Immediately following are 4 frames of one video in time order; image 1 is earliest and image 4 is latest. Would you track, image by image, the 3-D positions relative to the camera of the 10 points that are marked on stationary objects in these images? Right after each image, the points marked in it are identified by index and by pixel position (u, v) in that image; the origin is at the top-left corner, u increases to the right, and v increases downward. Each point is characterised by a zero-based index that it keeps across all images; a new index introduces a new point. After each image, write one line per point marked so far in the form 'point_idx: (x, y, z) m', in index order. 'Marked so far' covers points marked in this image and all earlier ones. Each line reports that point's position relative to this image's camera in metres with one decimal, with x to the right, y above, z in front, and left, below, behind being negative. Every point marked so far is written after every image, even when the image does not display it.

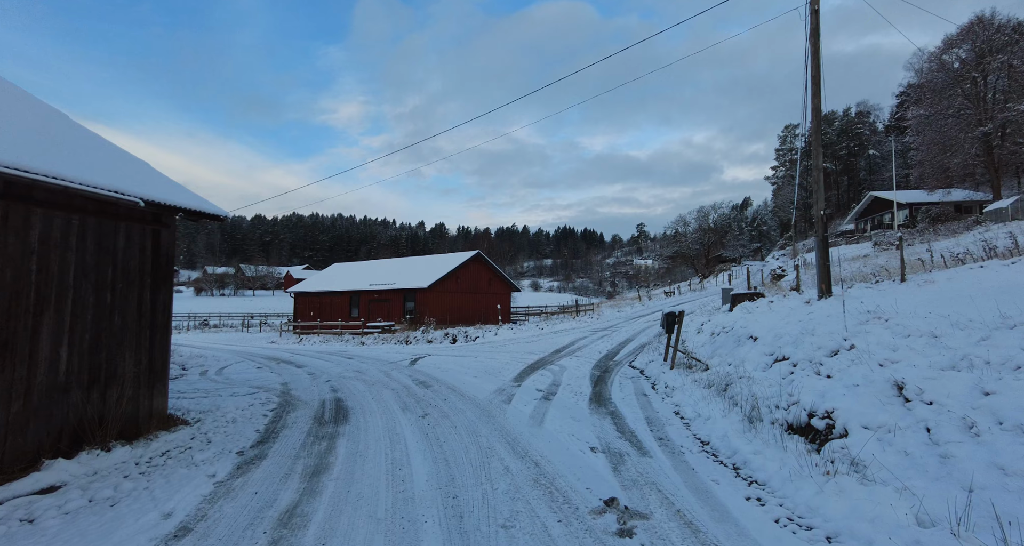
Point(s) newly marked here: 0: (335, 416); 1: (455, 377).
0: (-2.9, -2.3, +7.6) m
1: (-1.3, -2.3, +10.4) m
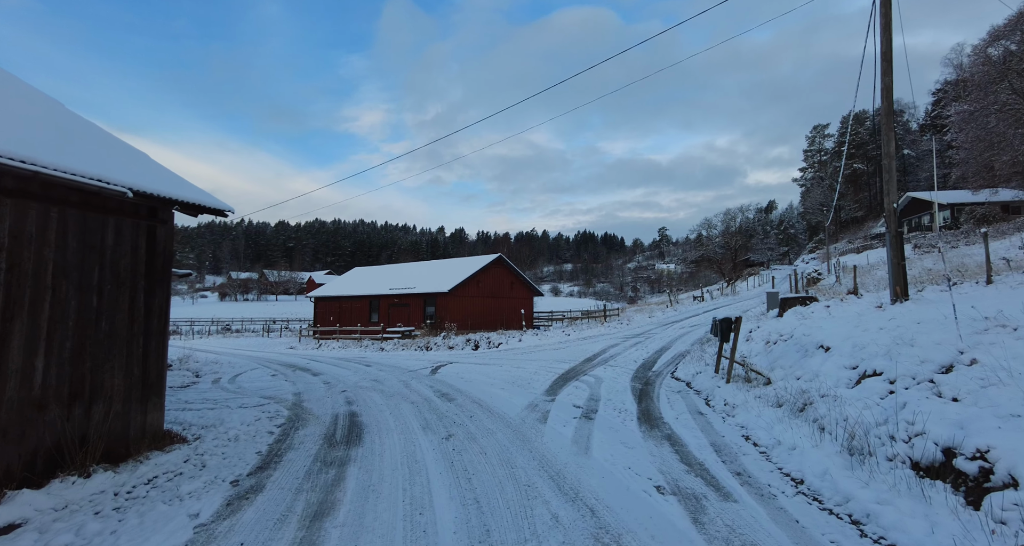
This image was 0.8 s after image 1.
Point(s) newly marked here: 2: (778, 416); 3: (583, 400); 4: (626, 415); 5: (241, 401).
0: (-2.4, -2.3, +6.8) m
1: (-0.6, -2.3, +9.5) m
2: (+3.5, -1.9, +6.2) m
3: (+1.2, -2.2, +8.1) m
4: (+1.7, -2.2, +7.1) m
5: (-6.0, -2.9, +10.4) m
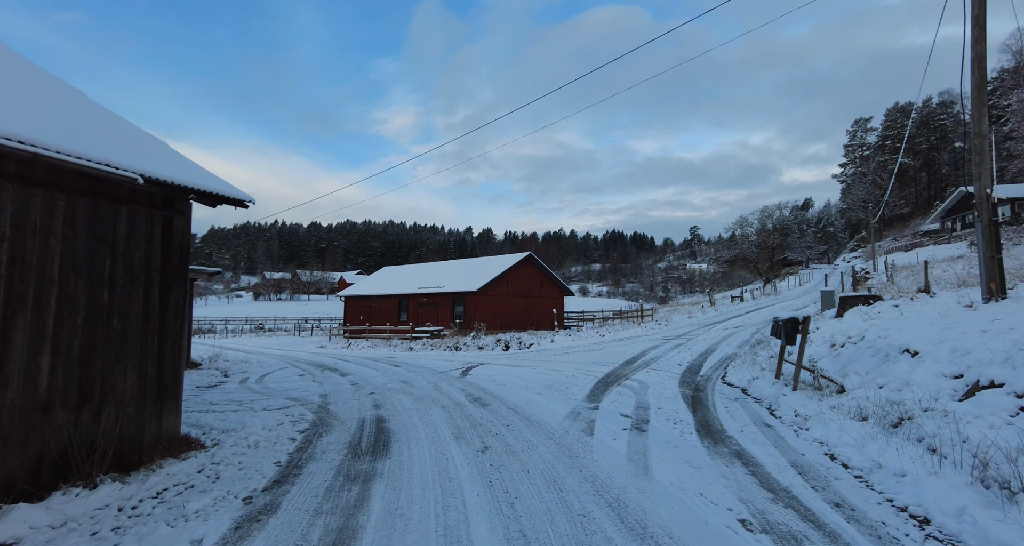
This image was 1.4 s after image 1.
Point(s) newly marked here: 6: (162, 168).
0: (-1.8, -2.3, +6.2) m
1: (+0.1, -2.3, +8.8) m
2: (+4.0, -1.8, +5.3) m
3: (+1.8, -2.1, +7.3) m
4: (+2.3, -2.1, +6.3) m
5: (-5.3, -2.8, +10.0) m
6: (-4.6, +1.4, +6.1) m
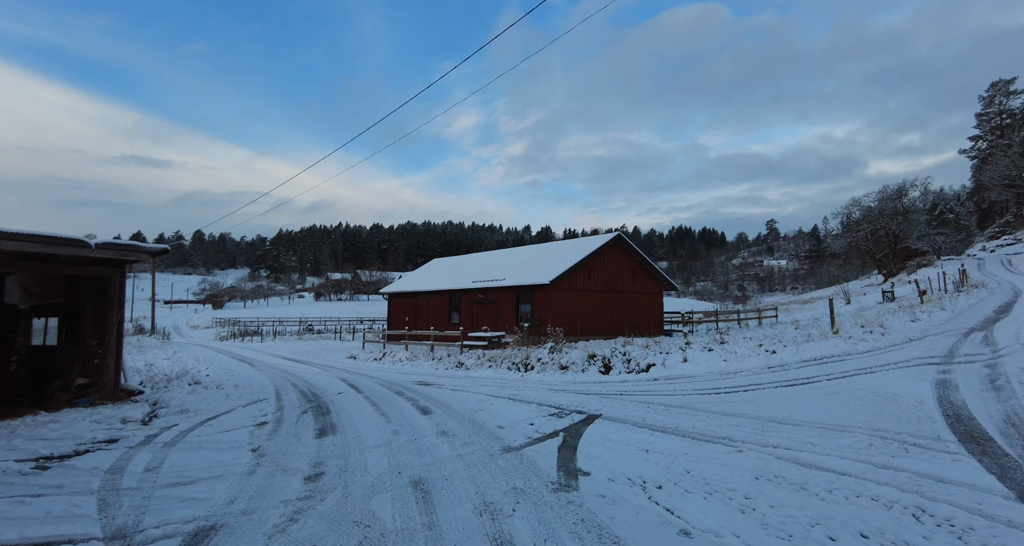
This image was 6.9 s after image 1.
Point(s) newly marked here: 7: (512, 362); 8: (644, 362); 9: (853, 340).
0: (-0.7, -1.6, -0.9) m
1: (+1.5, -1.6, +1.4) m
2: (+4.9, -1.1, -2.6) m
3: (+3.0, -1.5, -0.3) m
4: (+3.4, -1.4, -1.3) m
5: (-3.7, -2.2, +3.3) m
6: (-3.5, +2.0, -0.7) m
7: (0.0, -2.7, +13.9) m
8: (+3.5, -2.3, +12.3) m
9: (+8.9, -1.7, +12.3) m
